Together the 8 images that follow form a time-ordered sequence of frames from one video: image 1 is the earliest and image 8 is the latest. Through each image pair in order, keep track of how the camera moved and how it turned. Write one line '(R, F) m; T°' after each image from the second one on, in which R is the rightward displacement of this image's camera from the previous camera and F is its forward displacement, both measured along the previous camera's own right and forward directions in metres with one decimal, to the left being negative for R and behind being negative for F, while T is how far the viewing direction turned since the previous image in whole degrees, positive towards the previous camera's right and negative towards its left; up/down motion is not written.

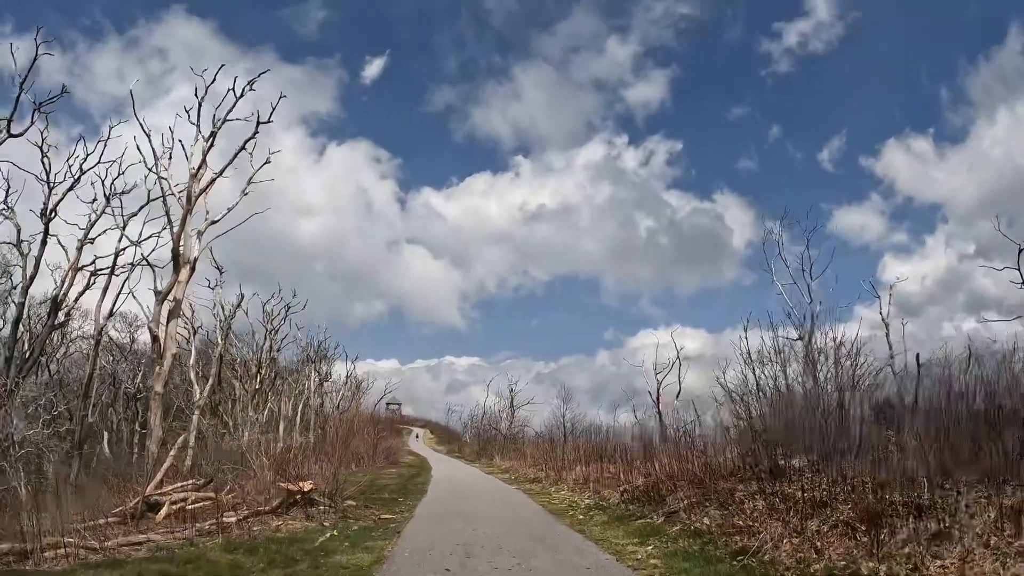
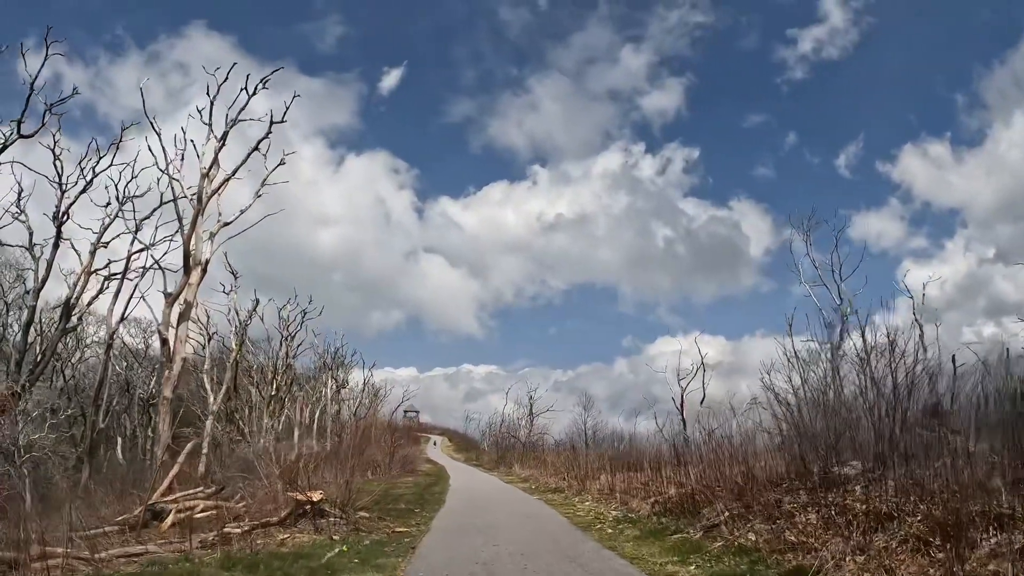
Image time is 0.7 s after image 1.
(-0.1, +0.9) m; -2°
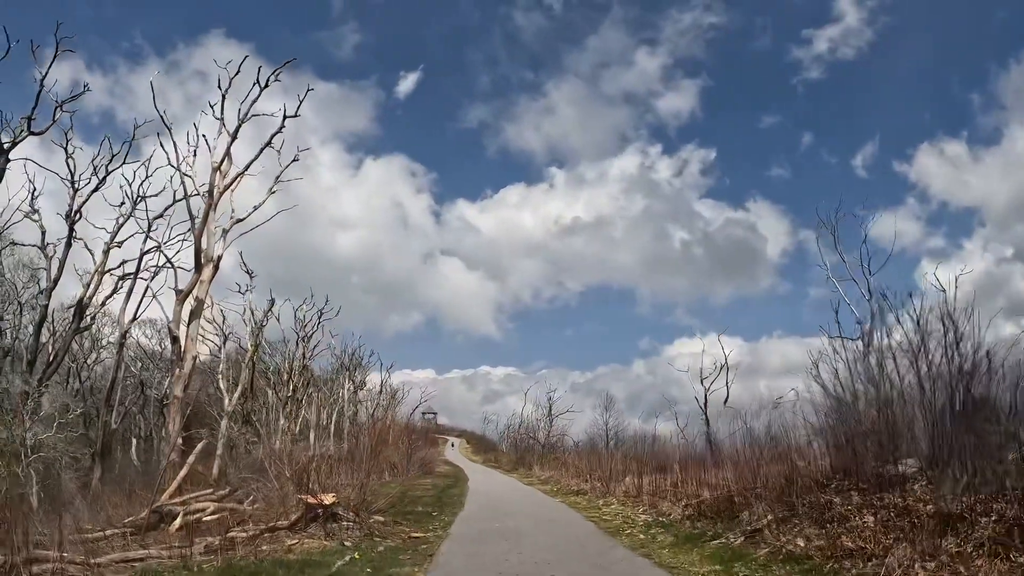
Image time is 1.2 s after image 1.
(-0.1, +0.8) m; -1°
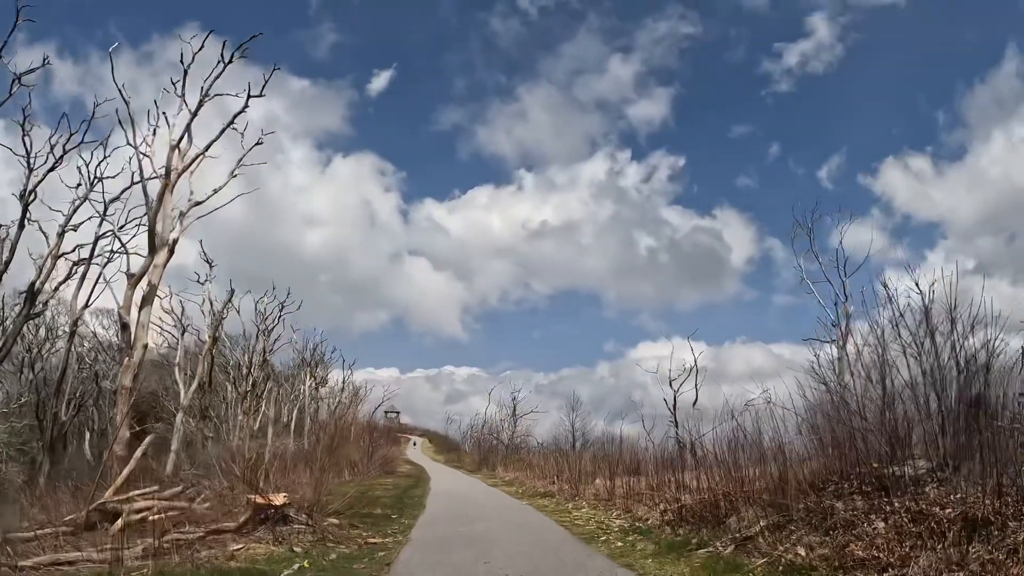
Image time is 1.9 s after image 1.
(-0.1, +0.8) m; +3°
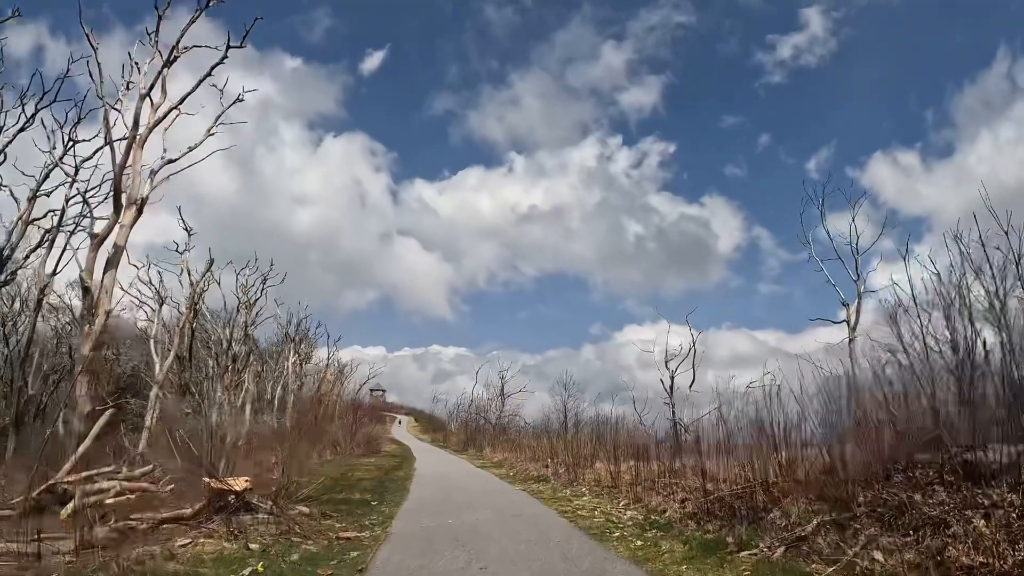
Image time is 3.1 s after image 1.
(-0.2, +1.6) m; +1°
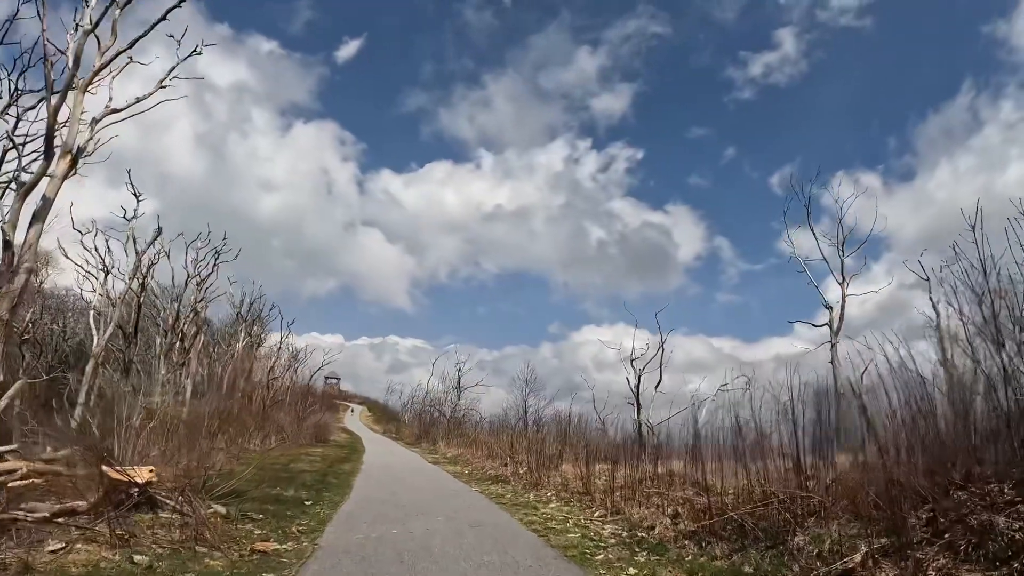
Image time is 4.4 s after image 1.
(-0.1, +1.6) m; +3°
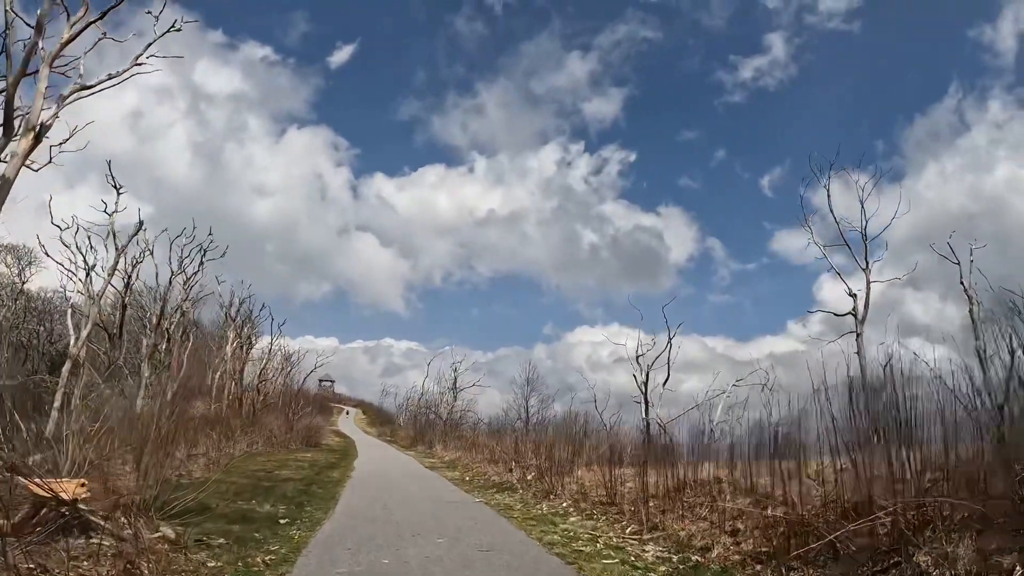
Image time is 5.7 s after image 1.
(-0.3, +1.7) m; +1°
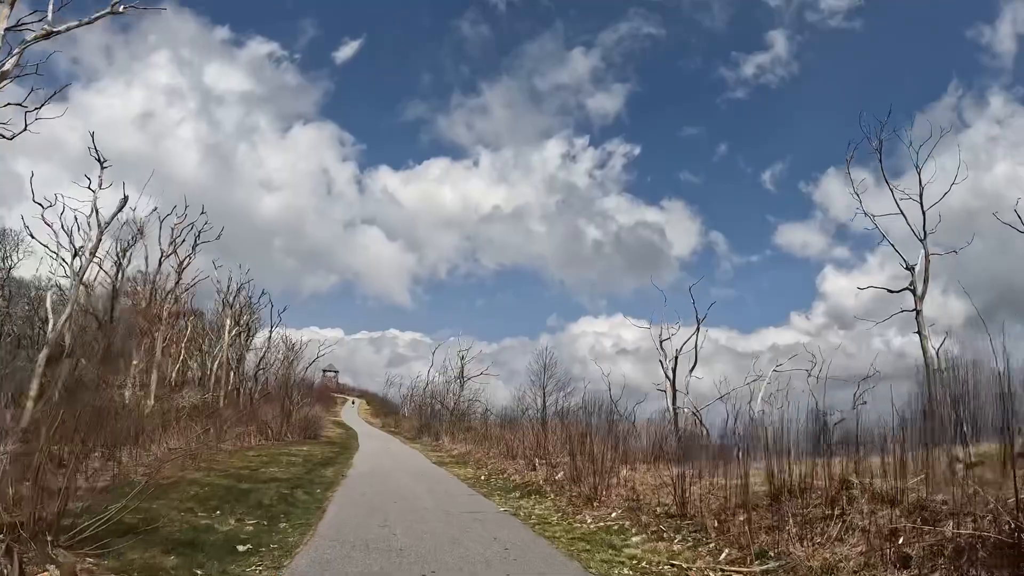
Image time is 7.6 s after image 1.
(-0.4, +2.6) m; 0°
